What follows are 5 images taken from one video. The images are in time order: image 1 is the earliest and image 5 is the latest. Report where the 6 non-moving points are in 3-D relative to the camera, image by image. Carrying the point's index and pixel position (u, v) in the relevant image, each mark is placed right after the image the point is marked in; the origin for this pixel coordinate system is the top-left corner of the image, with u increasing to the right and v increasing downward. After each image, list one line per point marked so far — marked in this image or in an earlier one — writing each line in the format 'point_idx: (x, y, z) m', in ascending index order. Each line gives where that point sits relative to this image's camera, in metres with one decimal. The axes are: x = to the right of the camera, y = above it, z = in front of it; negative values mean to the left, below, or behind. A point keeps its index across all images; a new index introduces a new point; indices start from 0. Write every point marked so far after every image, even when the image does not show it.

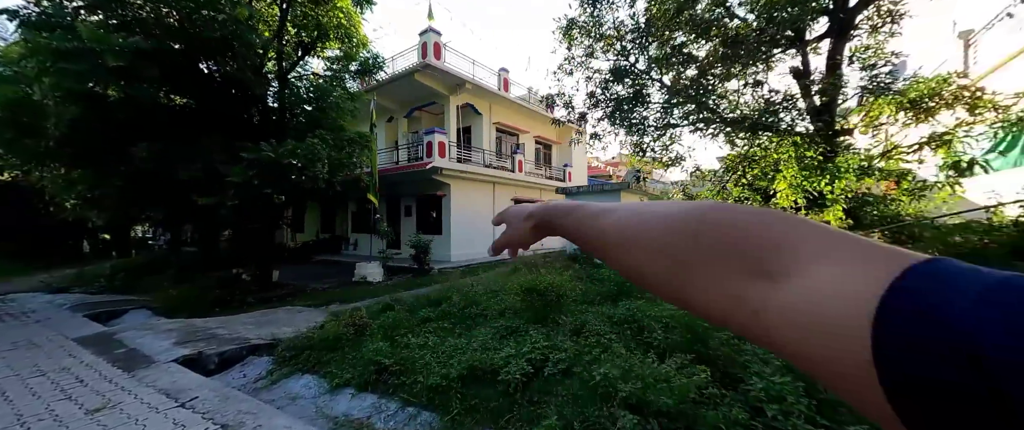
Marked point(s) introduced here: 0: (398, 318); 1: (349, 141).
0: (-1.3, -1.2, +4.1) m
1: (-3.1, +1.4, +6.8) m
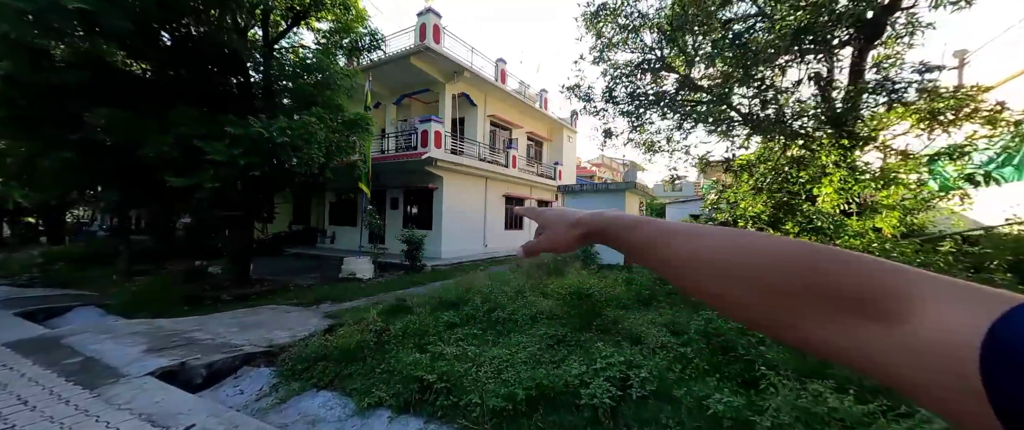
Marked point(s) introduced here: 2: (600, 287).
0: (-0.9, -1.1, +3.6) m
1: (-2.8, +1.6, +6.1) m
2: (+1.1, -0.9, +4.5) m
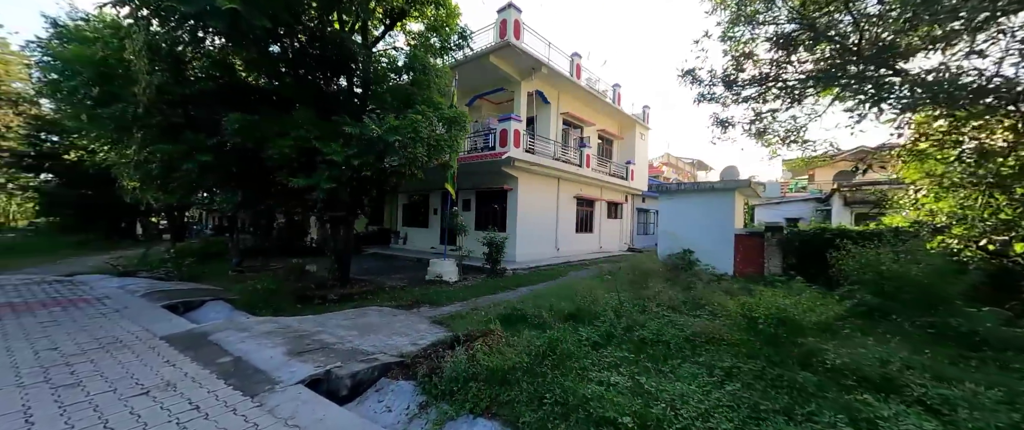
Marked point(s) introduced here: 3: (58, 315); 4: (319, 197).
0: (+0.4, -1.1, +3.2) m
1: (-1.1, +1.6, +6.0) m
2: (+2.6, -1.0, +3.8) m
3: (-6.0, -1.3, +4.8) m
4: (-2.8, +0.3, +5.2) m
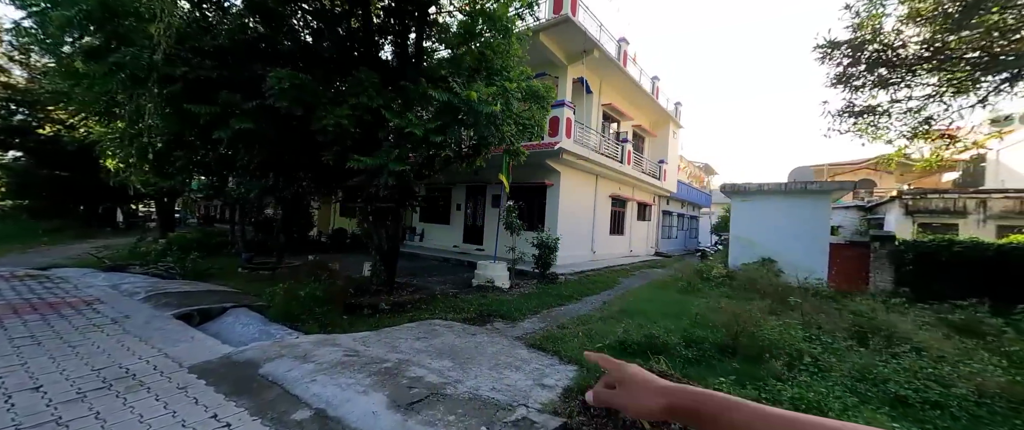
0: (+1.8, -1.1, +2.2) m
1: (+0.2, +1.6, +4.9) m
2: (+3.9, -1.0, +2.9) m
3: (-4.7, -1.1, +3.6) m
4: (-1.5, +0.4, +4.1) m
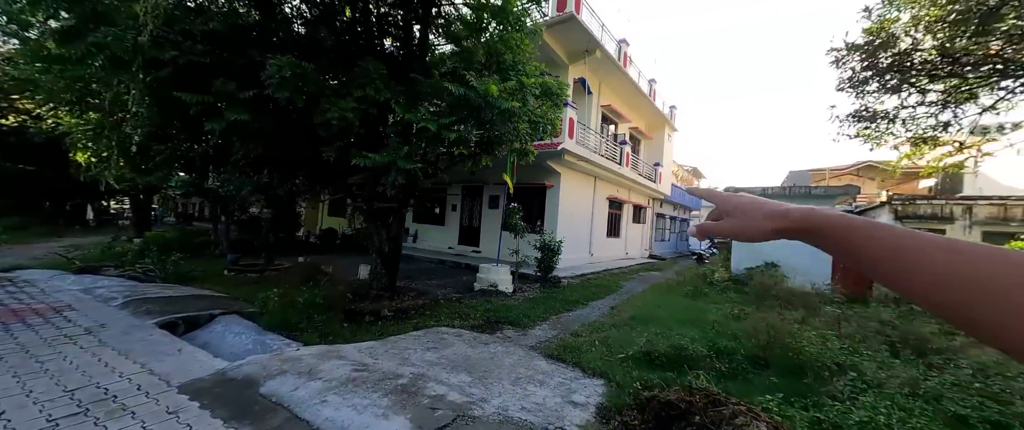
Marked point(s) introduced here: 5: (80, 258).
0: (+2.0, -1.1, +2.1) m
1: (+0.4, +1.6, +4.7) m
2: (+4.1, -1.1, +2.9) m
3: (-4.5, -1.1, +3.2) m
4: (-1.3, +0.4, +3.9) m
5: (-9.0, -0.9, +7.4) m
